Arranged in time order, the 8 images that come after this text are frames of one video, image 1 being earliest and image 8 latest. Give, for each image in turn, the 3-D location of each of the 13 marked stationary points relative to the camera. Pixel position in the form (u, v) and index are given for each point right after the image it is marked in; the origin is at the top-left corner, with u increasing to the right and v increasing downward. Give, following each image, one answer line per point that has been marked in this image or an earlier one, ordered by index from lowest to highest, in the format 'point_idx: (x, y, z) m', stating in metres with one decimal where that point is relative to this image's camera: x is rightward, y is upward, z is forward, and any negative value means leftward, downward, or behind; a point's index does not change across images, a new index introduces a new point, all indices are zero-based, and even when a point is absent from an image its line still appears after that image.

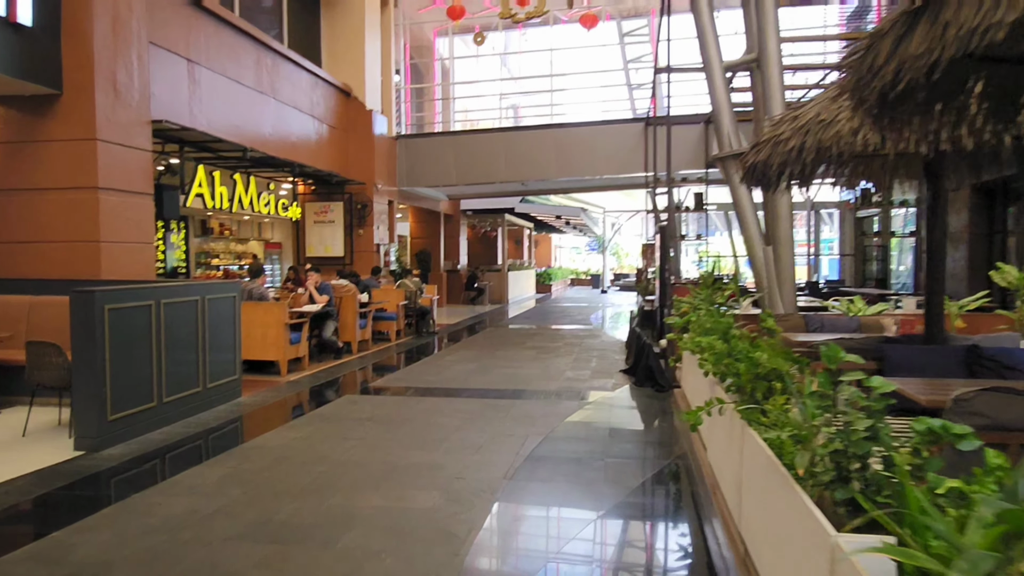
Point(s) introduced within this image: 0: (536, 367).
0: (+0.2, -0.8, +8.1) m
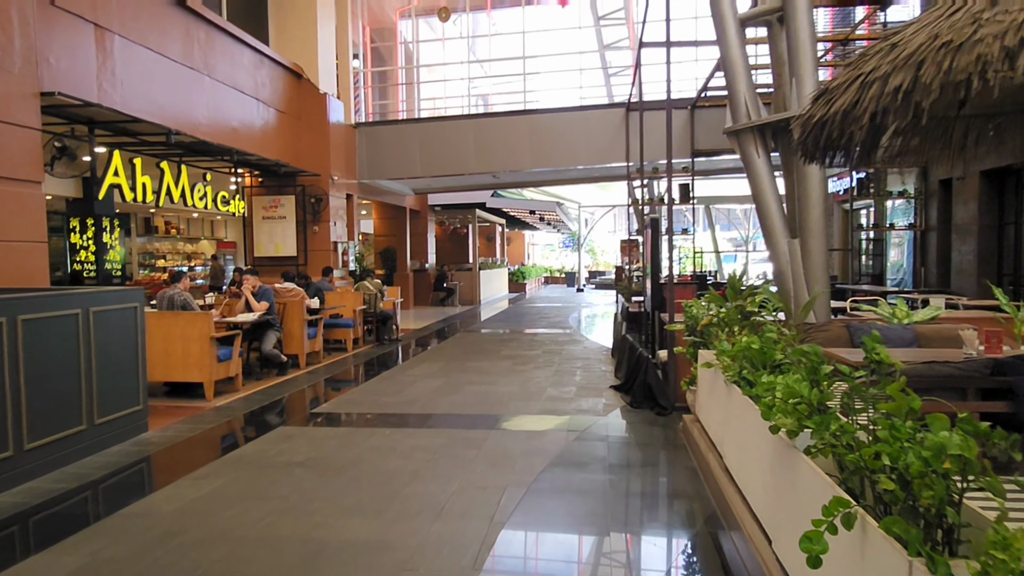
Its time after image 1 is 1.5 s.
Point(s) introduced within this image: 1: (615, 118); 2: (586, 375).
0: (0.0, -0.8, +6.9) m
1: (+1.5, +2.6, +12.8) m
2: (+0.6, -0.8, +7.3) m
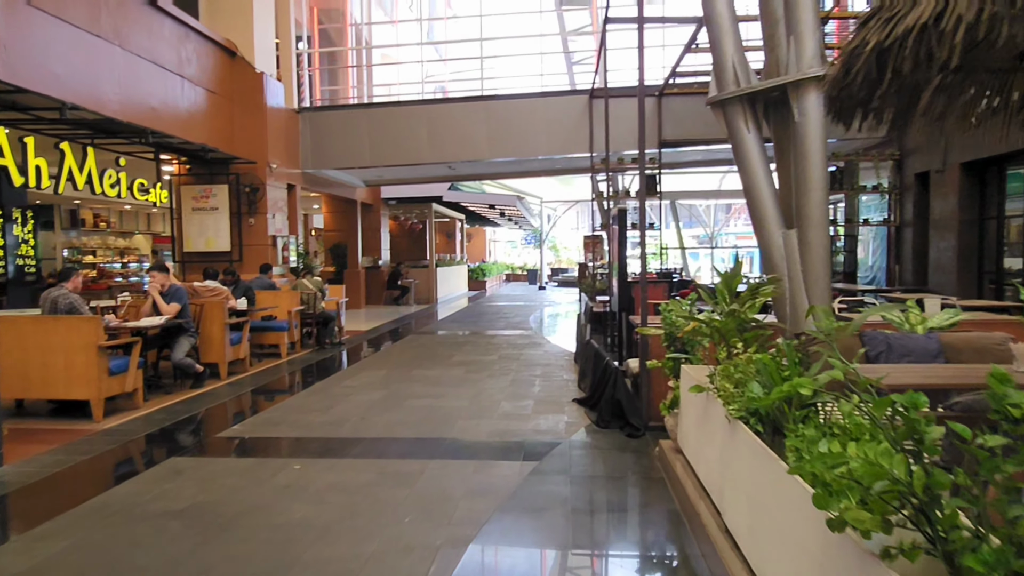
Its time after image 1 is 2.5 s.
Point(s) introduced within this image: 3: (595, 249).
0: (-0.4, -0.8, +6.1) m
1: (+0.9, +2.6, +12.0) m
2: (+0.3, -0.8, +6.4) m
3: (+1.3, +0.6, +13.5) m
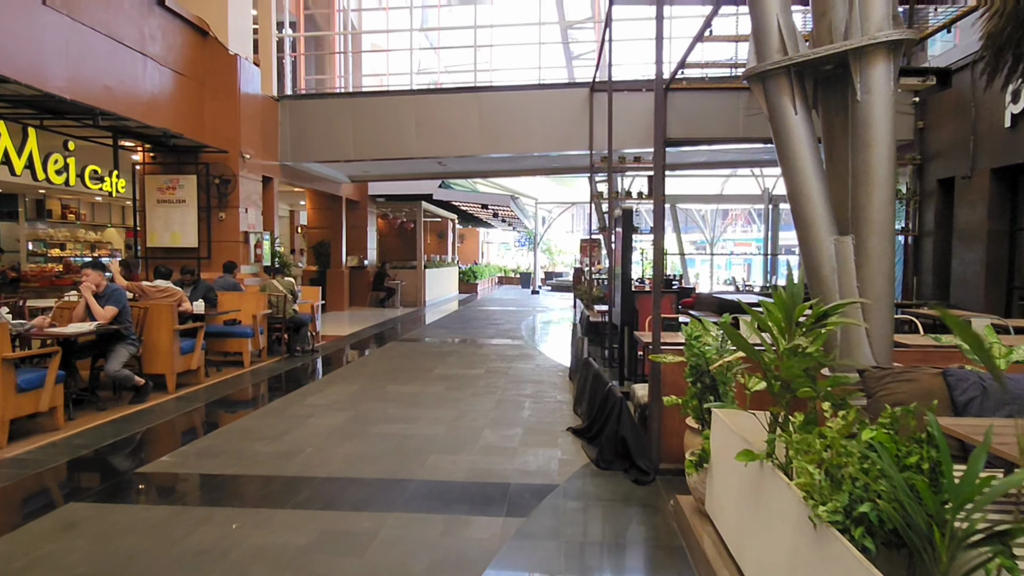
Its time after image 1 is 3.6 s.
0: (-0.5, -0.8, +5.2) m
1: (+0.8, +2.5, +11.2) m
2: (+0.2, -0.8, +5.6) m
3: (+1.2, +0.5, +12.7) m
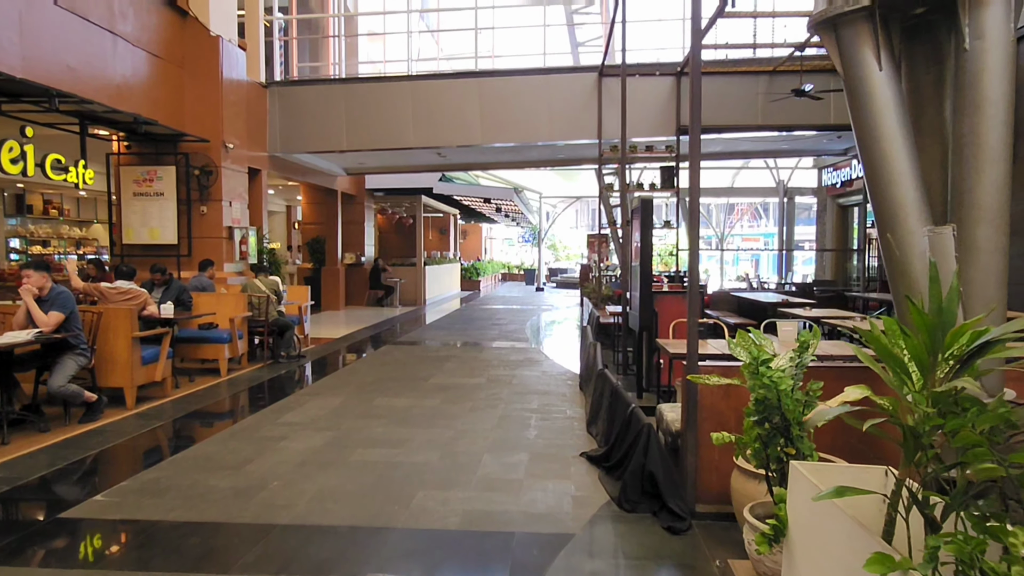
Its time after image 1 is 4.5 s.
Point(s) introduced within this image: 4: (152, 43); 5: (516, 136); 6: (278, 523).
0: (-0.4, -0.8, +4.5) m
1: (+0.9, +2.5, +10.5) m
2: (+0.2, -0.8, +4.9) m
3: (+1.3, +0.6, +11.9) m
4: (-3.6, +2.5, +8.5) m
5: (+0.1, +1.9, +10.7) m
6: (-0.9, -0.9, +3.2) m
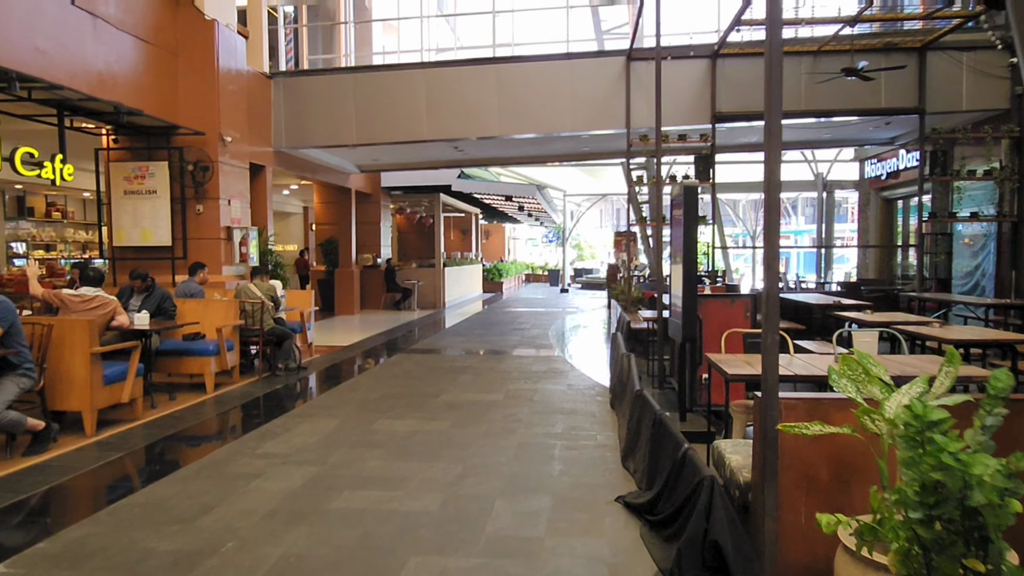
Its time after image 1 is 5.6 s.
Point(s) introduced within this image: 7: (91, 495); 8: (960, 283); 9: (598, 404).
0: (-0.3, -0.9, +3.7) m
1: (+1.1, +2.5, +9.6) m
2: (+0.3, -0.8, +4.1) m
3: (+1.6, +0.5, +11.1) m
4: (-3.4, +2.4, +7.8) m
5: (+0.3, +1.9, +9.9) m
6: (-0.8, -0.9, +2.4) m
7: (-2.0, -1.0, +3.8) m
8: (+5.5, +0.1, +10.1) m
9: (+0.6, -0.8, +5.6) m
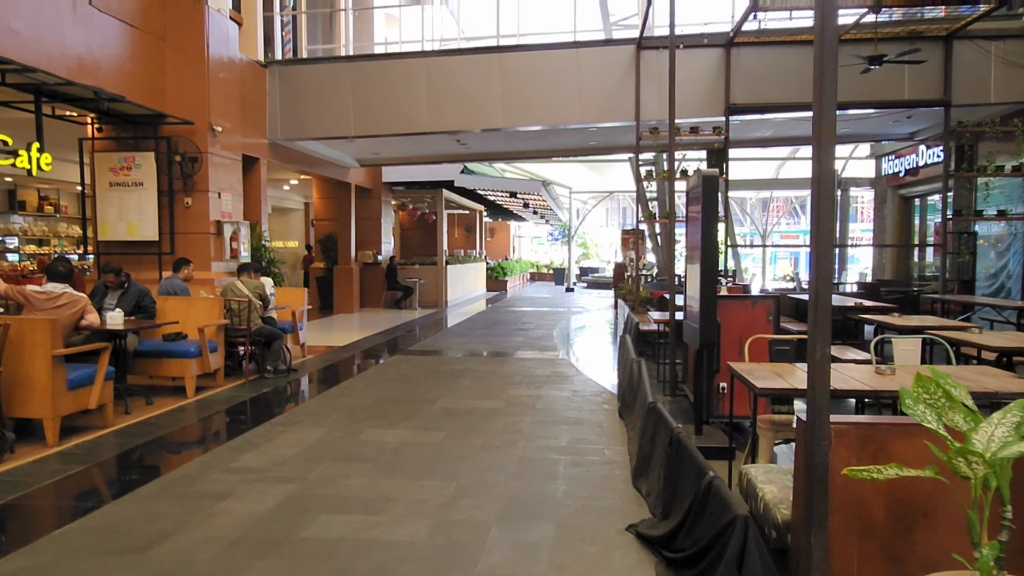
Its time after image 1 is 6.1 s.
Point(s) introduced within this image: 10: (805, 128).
0: (-0.4, -0.9, +3.3) m
1: (+1.2, +2.5, +9.2) m
2: (+0.3, -0.8, +3.7) m
3: (+1.6, +0.5, +10.7) m
4: (-3.4, +2.4, +7.4) m
5: (+0.3, +1.9, +9.5) m
6: (-0.9, -0.9, +2.0) m
7: (-2.0, -0.9, +3.5) m
8: (+5.5, 0.0, +9.7) m
9: (+0.6, -0.8, +5.2) m
10: (+3.8, +2.1, +10.7) m
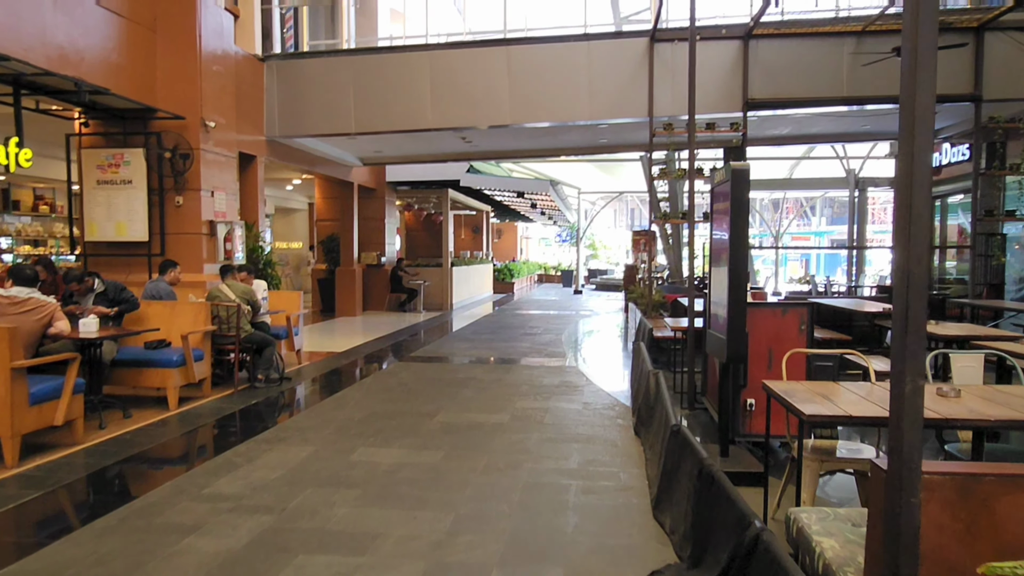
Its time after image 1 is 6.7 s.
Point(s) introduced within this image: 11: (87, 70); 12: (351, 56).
0: (-0.3, -0.9, +2.9) m
1: (+1.2, +2.5, +8.8) m
2: (+0.3, -0.9, +3.3) m
3: (+1.7, +0.5, +10.3) m
4: (-3.3, +2.4, +7.0) m
5: (+0.4, +1.9, +9.1) m
6: (-0.9, -0.9, +1.6) m
7: (-2.0, -1.0, +3.1) m
8: (+5.6, 0.0, +9.2) m
9: (+0.6, -0.8, +4.8) m
10: (+3.9, +2.0, +10.3) m
11: (-3.4, +1.7, +6.7) m
12: (-1.8, +2.6, +9.5) m
